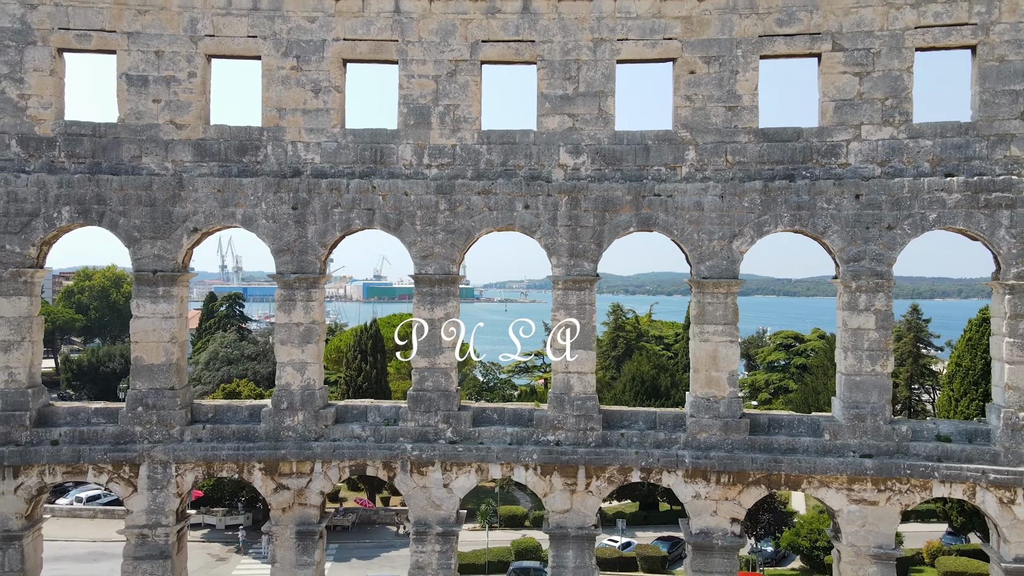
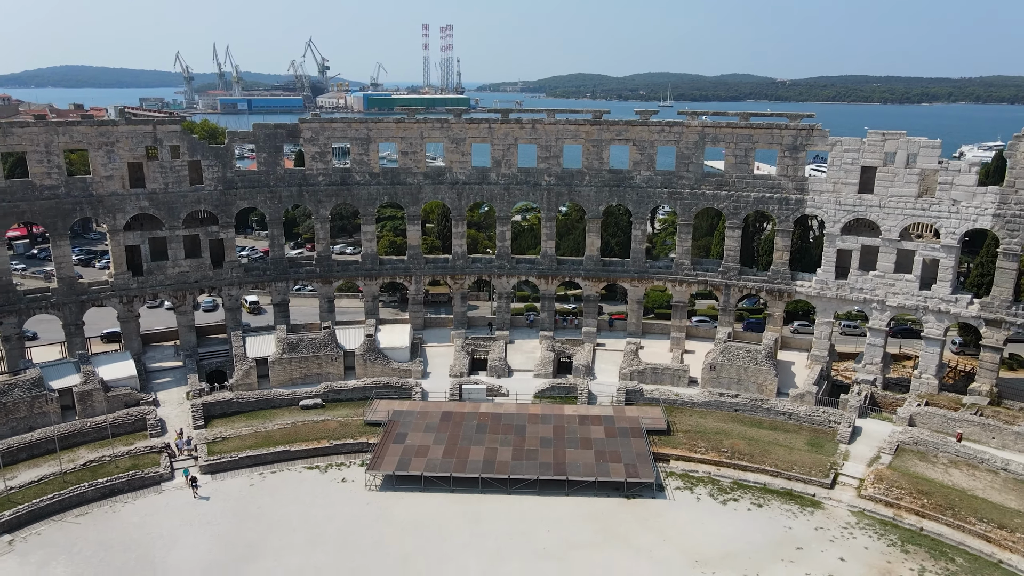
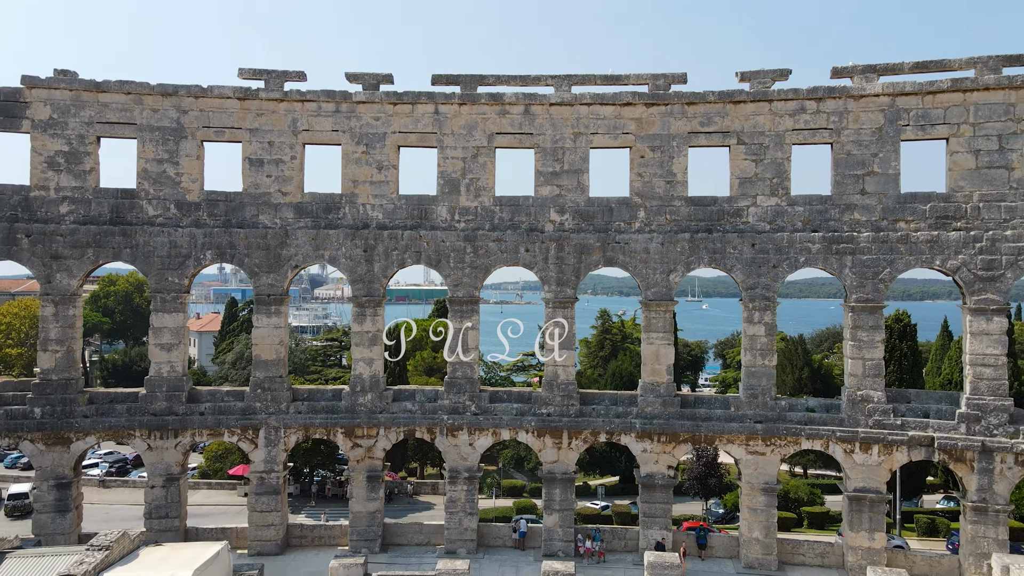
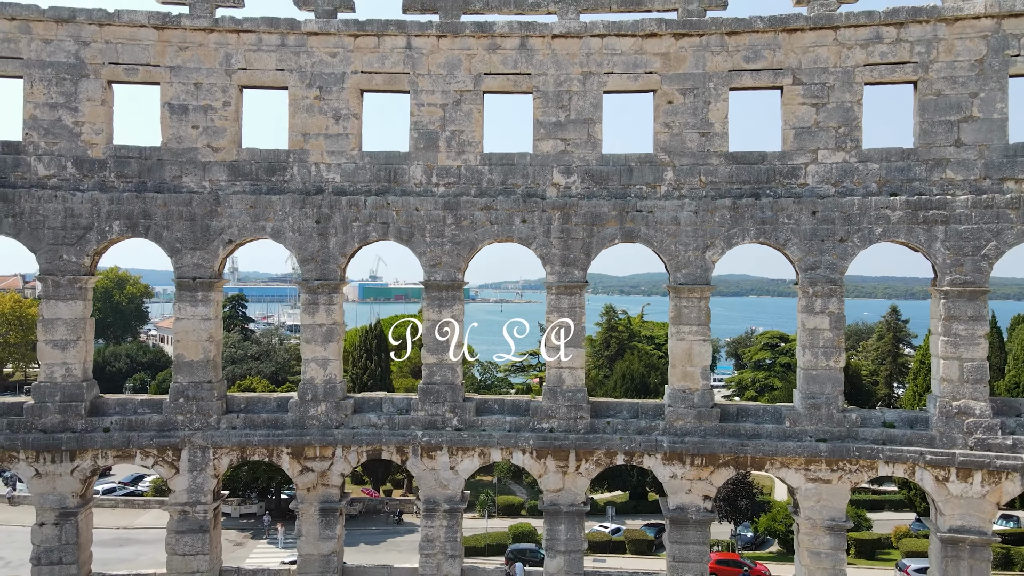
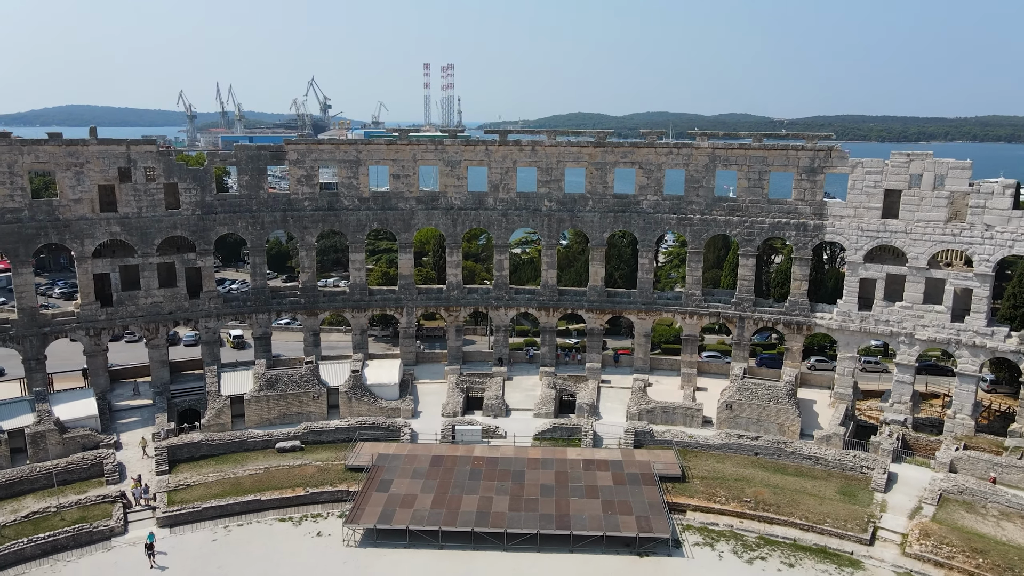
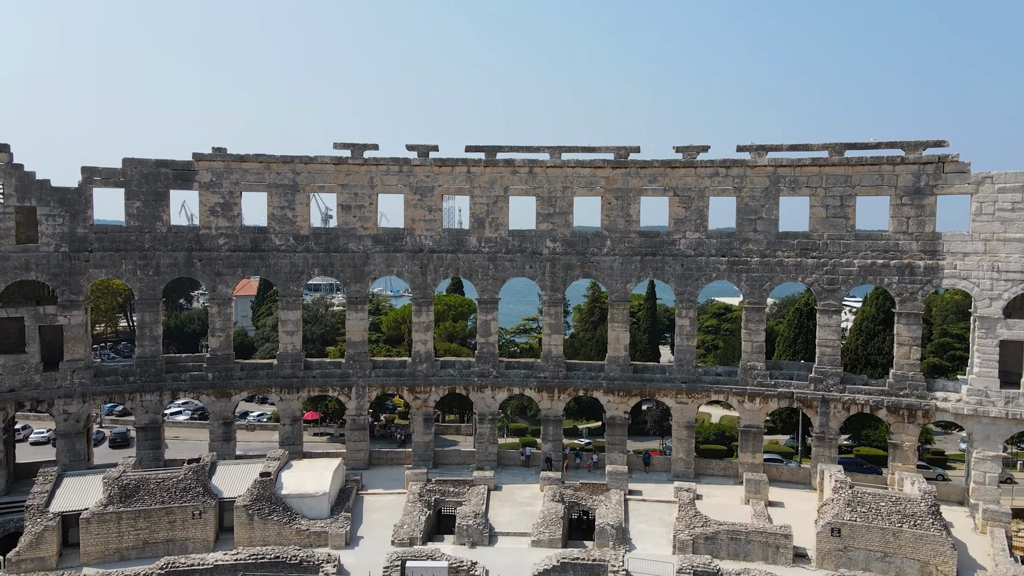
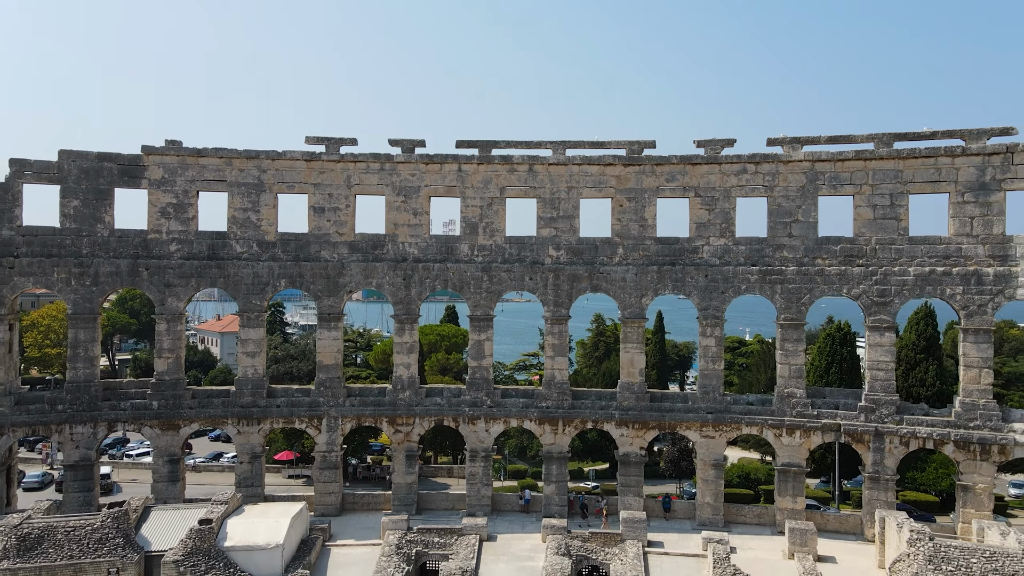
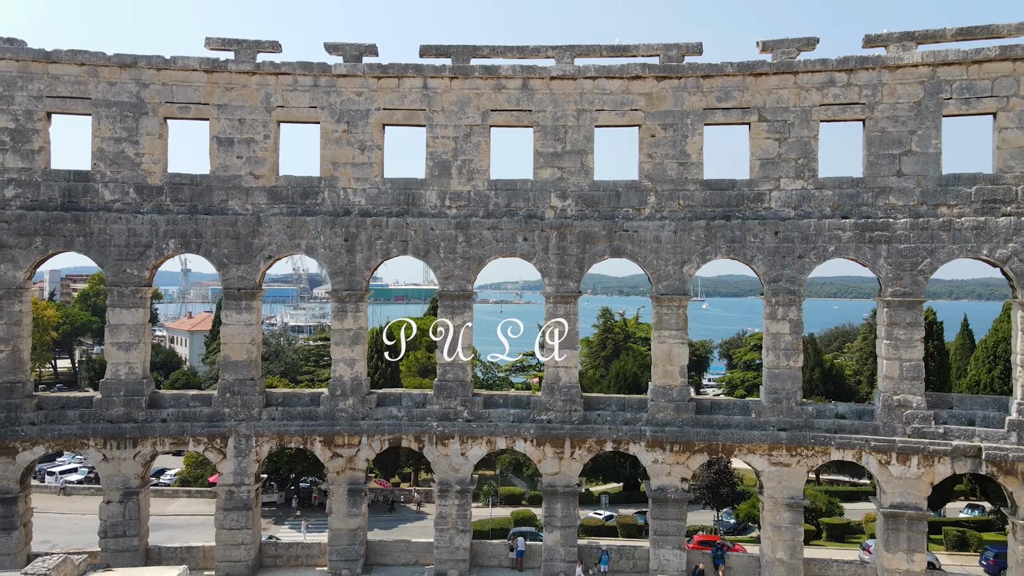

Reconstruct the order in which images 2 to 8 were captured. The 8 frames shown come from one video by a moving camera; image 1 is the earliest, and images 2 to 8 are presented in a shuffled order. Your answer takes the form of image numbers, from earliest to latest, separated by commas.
4, 8, 3, 7, 6, 5, 2
